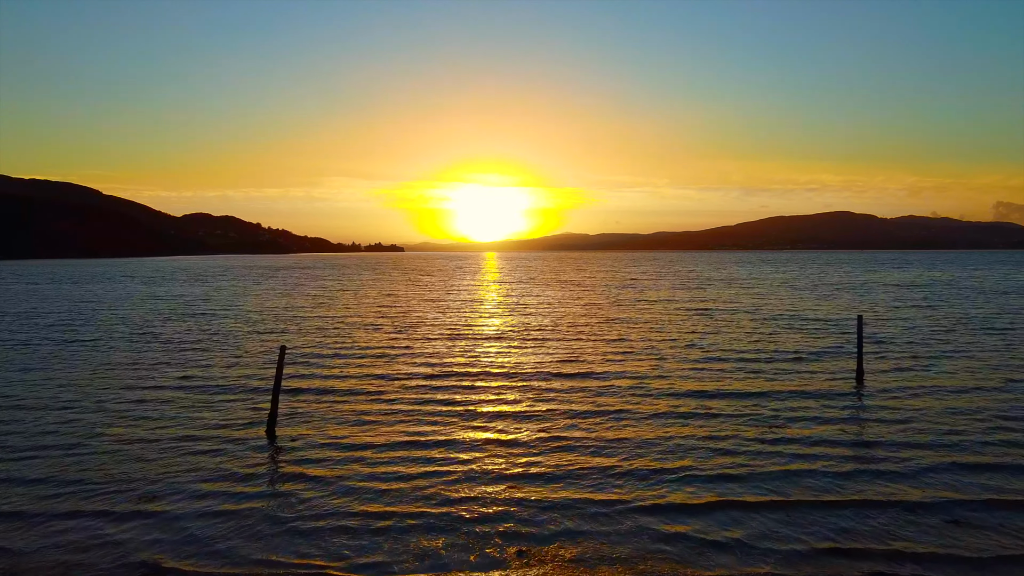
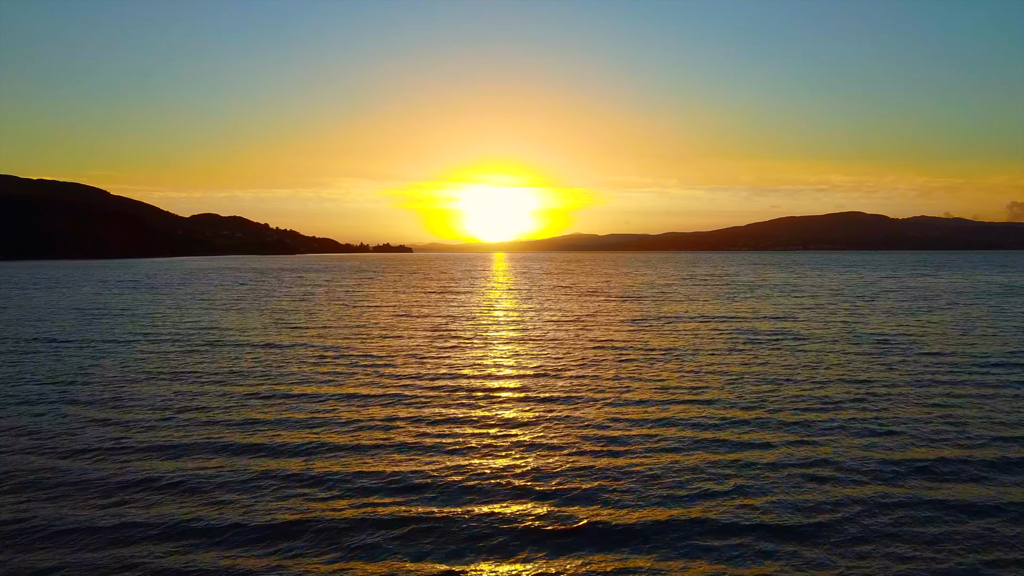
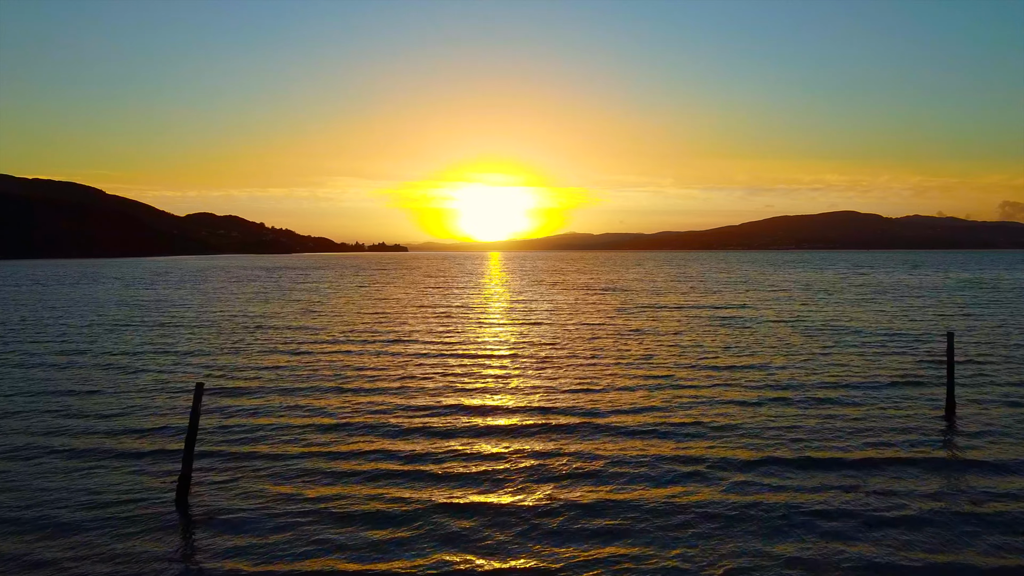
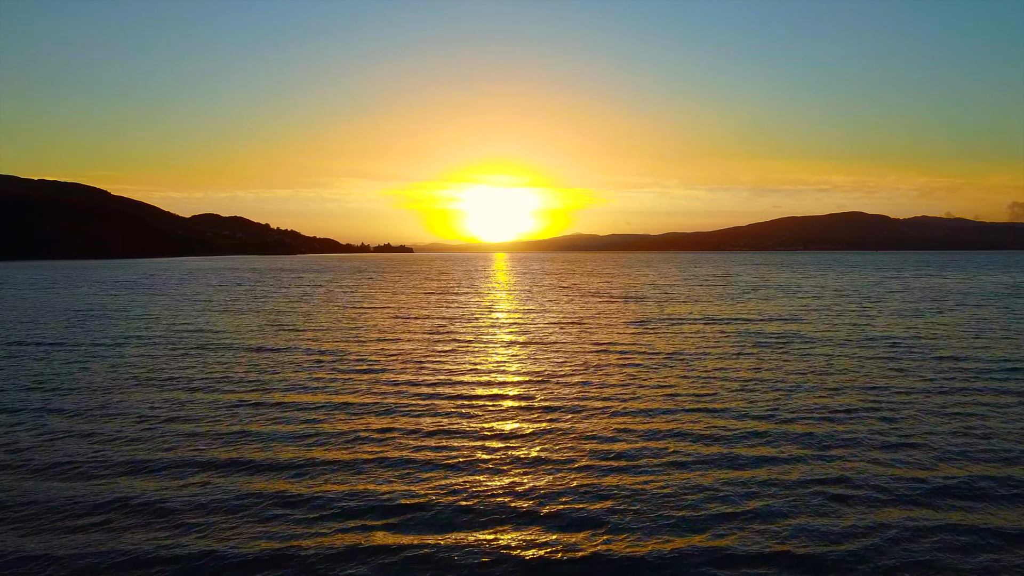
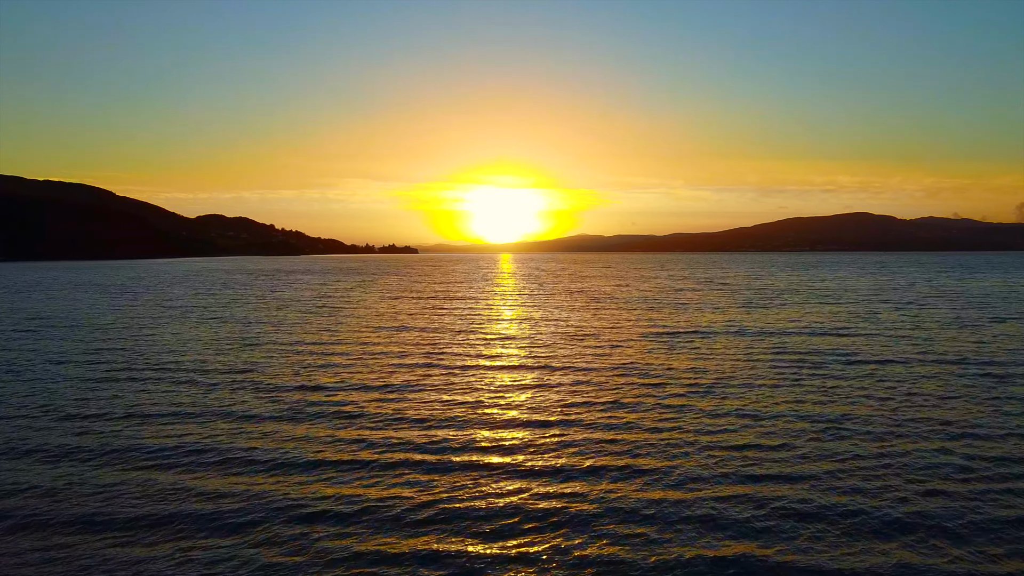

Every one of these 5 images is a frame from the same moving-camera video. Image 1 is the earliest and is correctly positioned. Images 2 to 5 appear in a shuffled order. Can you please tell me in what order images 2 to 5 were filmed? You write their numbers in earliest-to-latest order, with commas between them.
3, 2, 4, 5
